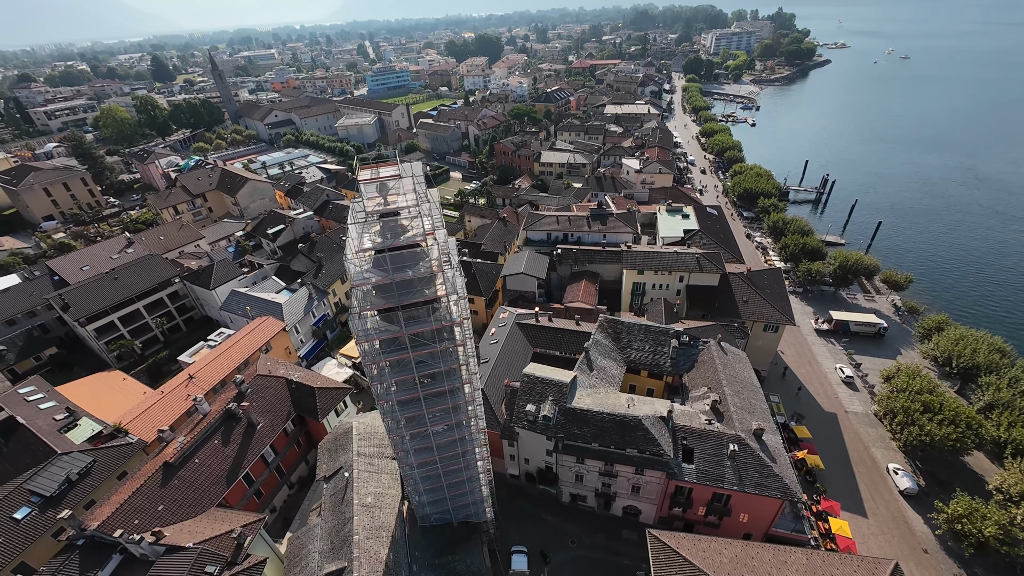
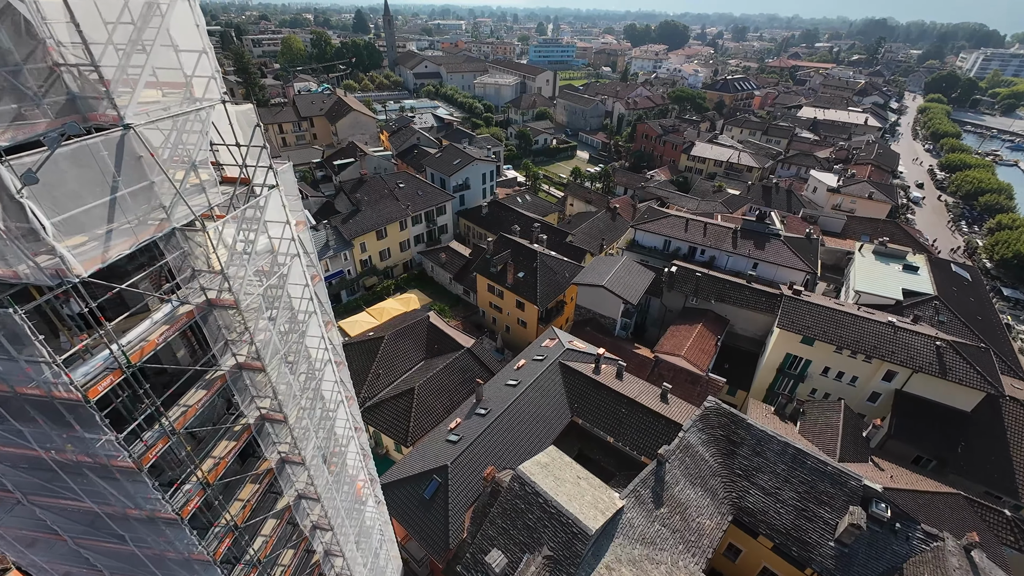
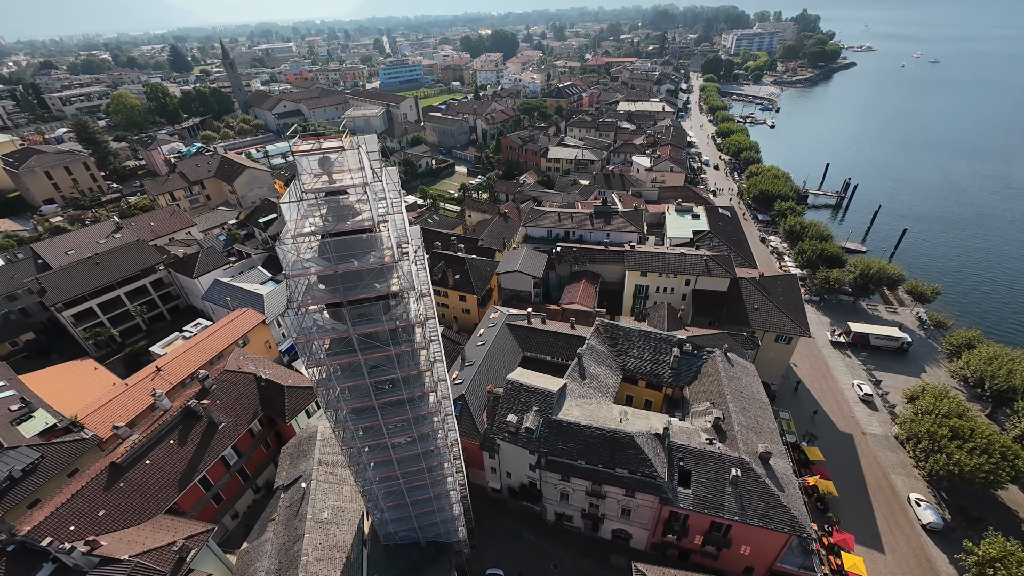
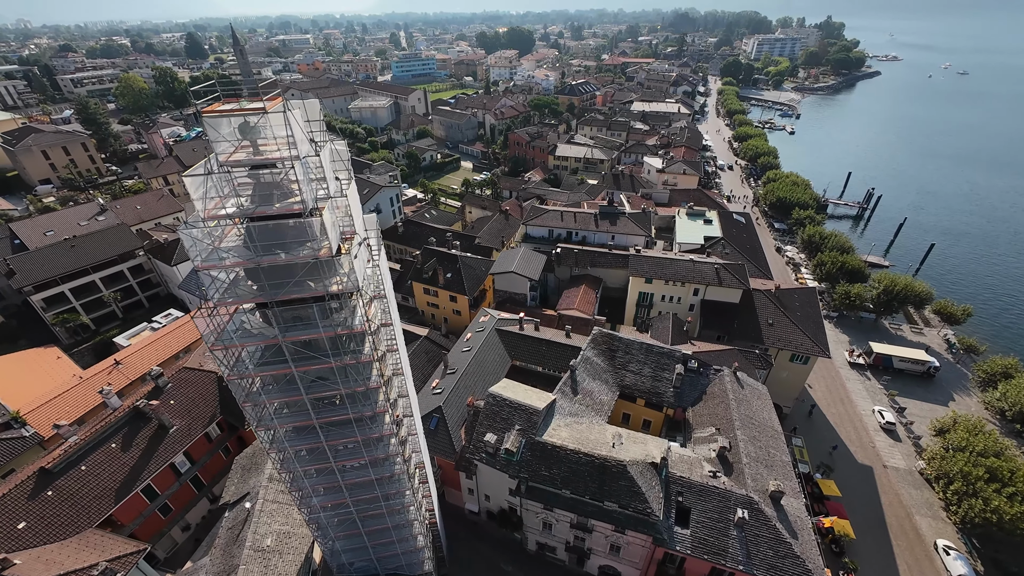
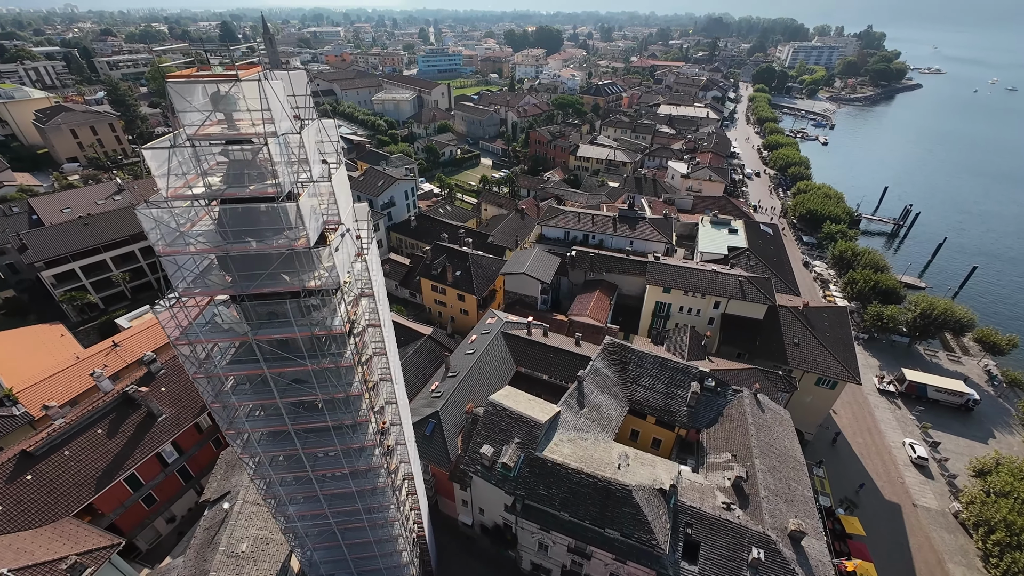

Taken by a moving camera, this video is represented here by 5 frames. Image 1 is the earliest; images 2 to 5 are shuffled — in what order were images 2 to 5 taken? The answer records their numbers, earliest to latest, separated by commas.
3, 4, 5, 2
